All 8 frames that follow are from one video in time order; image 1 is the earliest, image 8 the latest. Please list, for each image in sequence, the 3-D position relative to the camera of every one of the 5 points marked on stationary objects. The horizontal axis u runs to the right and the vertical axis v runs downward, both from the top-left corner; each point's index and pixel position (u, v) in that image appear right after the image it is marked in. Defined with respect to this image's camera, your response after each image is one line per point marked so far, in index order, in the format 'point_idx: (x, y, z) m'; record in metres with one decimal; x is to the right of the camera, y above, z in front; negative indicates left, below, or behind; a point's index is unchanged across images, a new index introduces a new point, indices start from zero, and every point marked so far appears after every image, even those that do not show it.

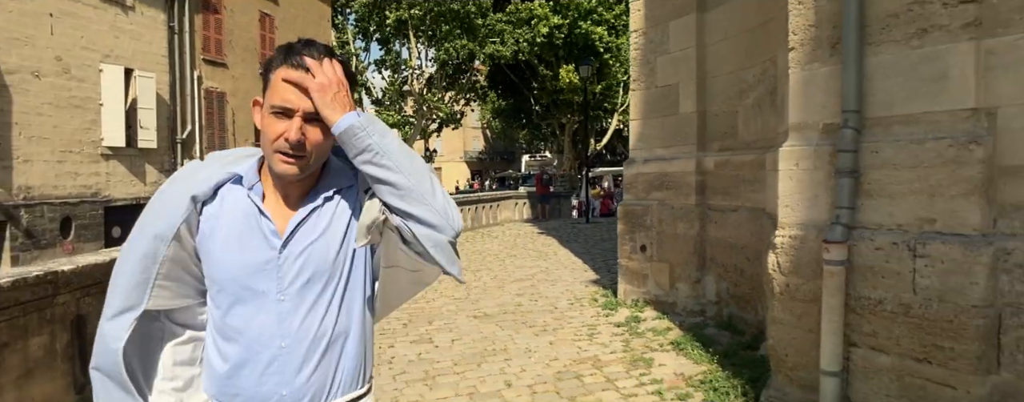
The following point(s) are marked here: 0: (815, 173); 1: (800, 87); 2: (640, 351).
0: (+2.0, +0.2, +3.6) m
1: (+2.0, +0.8, +3.7) m
2: (+1.3, -1.5, +5.3) m
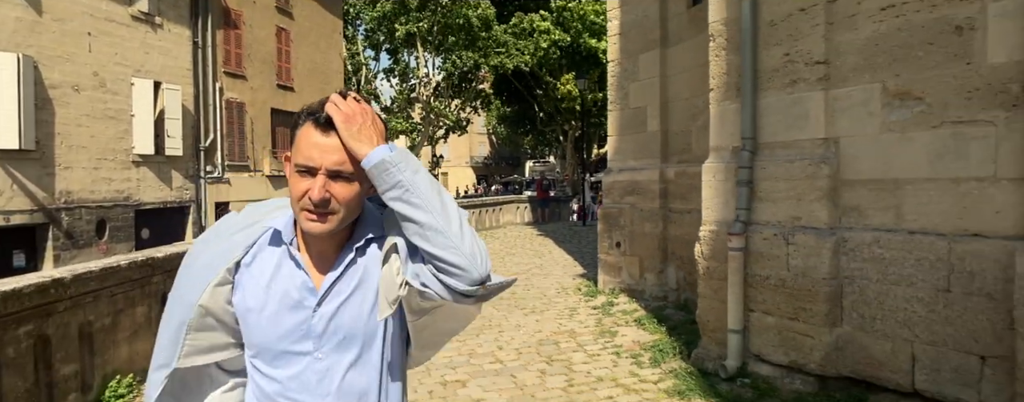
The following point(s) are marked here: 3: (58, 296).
0: (+1.9, +0.2, +4.7) m
1: (+1.9, +0.8, +4.8) m
2: (+1.2, -1.5, +6.4) m
3: (-3.7, -0.8, +4.2) m
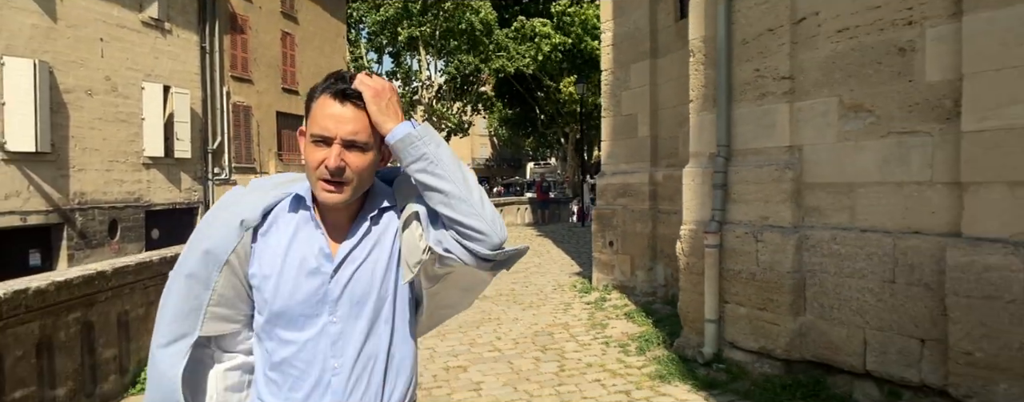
0: (+1.9, +0.1, +5.2) m
1: (+1.9, +0.8, +5.2) m
2: (+1.2, -1.6, +6.9) m
3: (-3.7, -0.8, +4.7) m
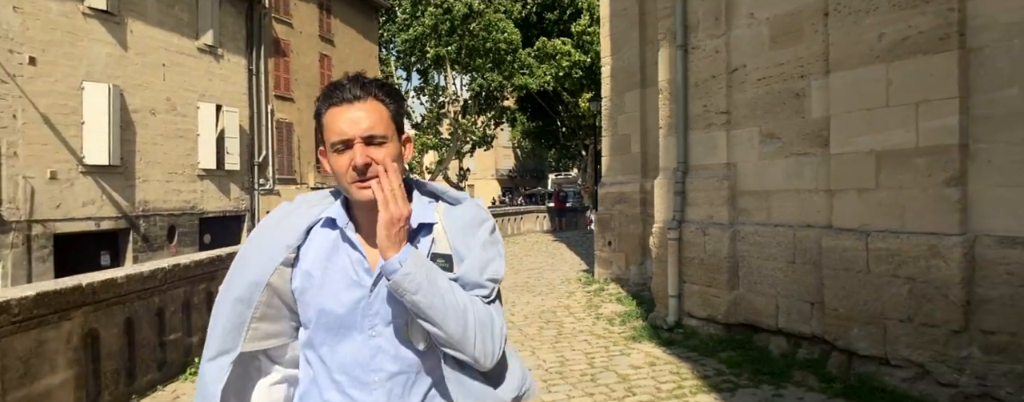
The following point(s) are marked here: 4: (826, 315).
0: (+2.0, +0.1, +6.7) m
1: (+2.0, +0.7, +6.7) m
2: (+1.4, -1.6, +8.3) m
3: (-3.6, -0.8, +6.4) m
4: (+3.0, -1.1, +4.8) m
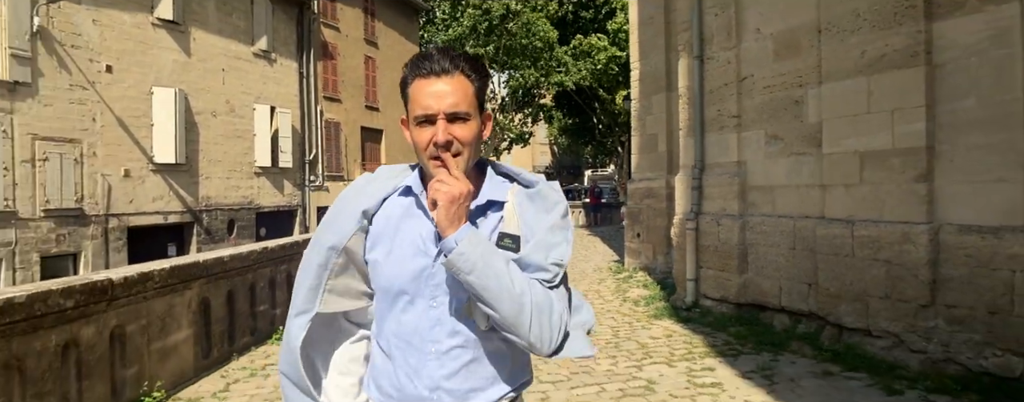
0: (+2.5, +0.2, +7.4) m
1: (+2.5, +0.8, +7.5) m
2: (+2.0, -1.6, +9.2) m
3: (-3.2, -0.7, +7.6) m
4: (+3.3, -1.0, +5.6) m
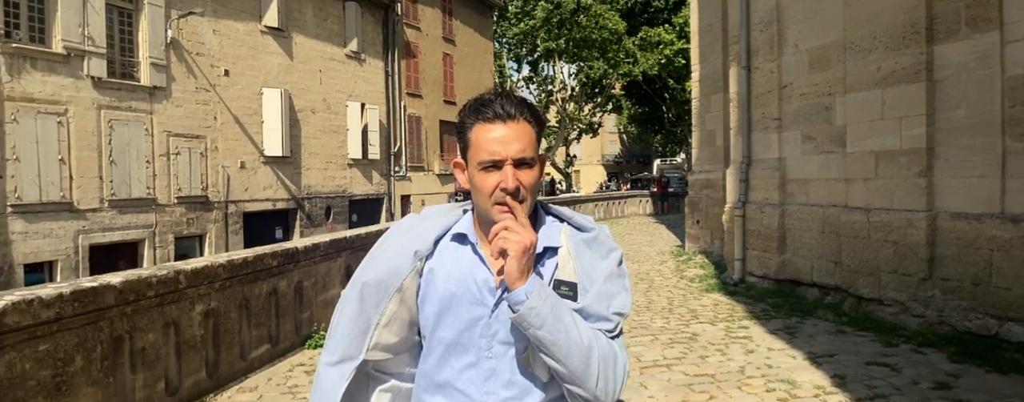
0: (+3.7, +0.3, +8.6) m
1: (+3.7, +0.9, +8.6) m
2: (+3.4, -1.3, +10.4) m
3: (-1.9, -0.5, +9.5) m
4: (+4.3, -0.9, +6.6) m
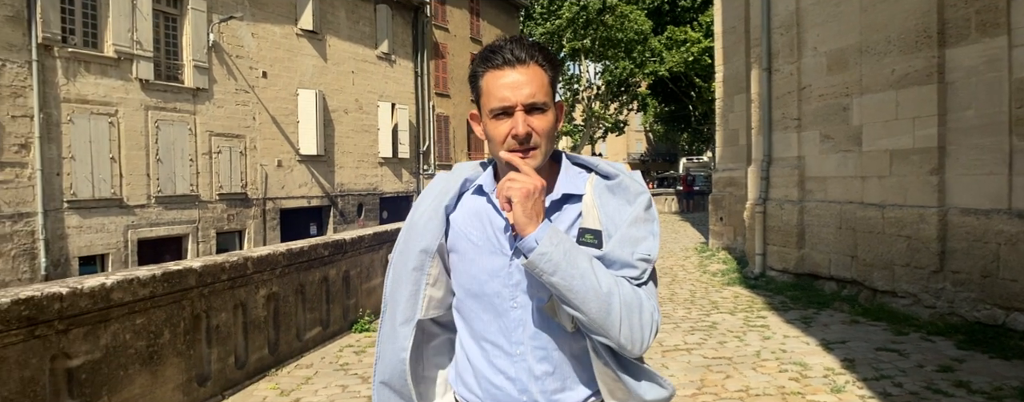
0: (+4.2, +0.4, +8.9) m
1: (+4.2, +1.0, +9.0) m
2: (+4.0, -1.3, +10.8) m
3: (-1.3, -0.5, +10.1) m
4: (+4.7, -0.8, +6.9) m
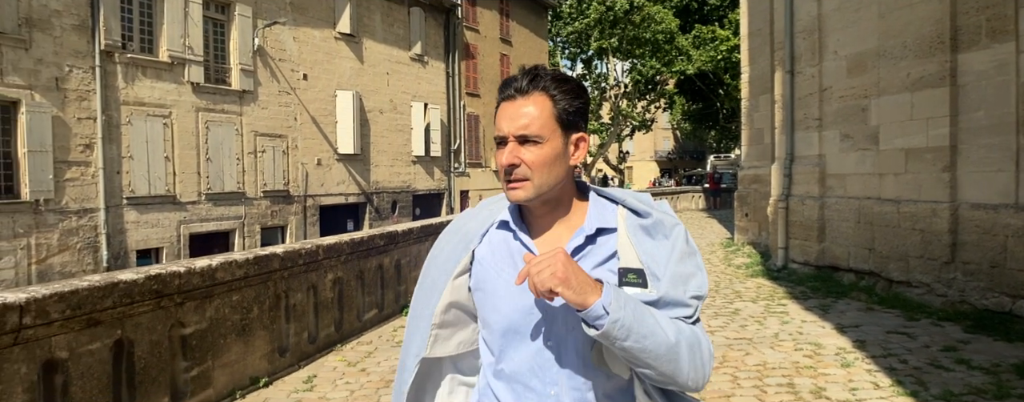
0: (+4.9, +0.4, +9.4) m
1: (+4.9, +1.1, +9.4) m
2: (+4.8, -1.2, +11.2) m
3: (-0.6, -0.4, +10.9) m
4: (+5.3, -0.8, +7.4) m
